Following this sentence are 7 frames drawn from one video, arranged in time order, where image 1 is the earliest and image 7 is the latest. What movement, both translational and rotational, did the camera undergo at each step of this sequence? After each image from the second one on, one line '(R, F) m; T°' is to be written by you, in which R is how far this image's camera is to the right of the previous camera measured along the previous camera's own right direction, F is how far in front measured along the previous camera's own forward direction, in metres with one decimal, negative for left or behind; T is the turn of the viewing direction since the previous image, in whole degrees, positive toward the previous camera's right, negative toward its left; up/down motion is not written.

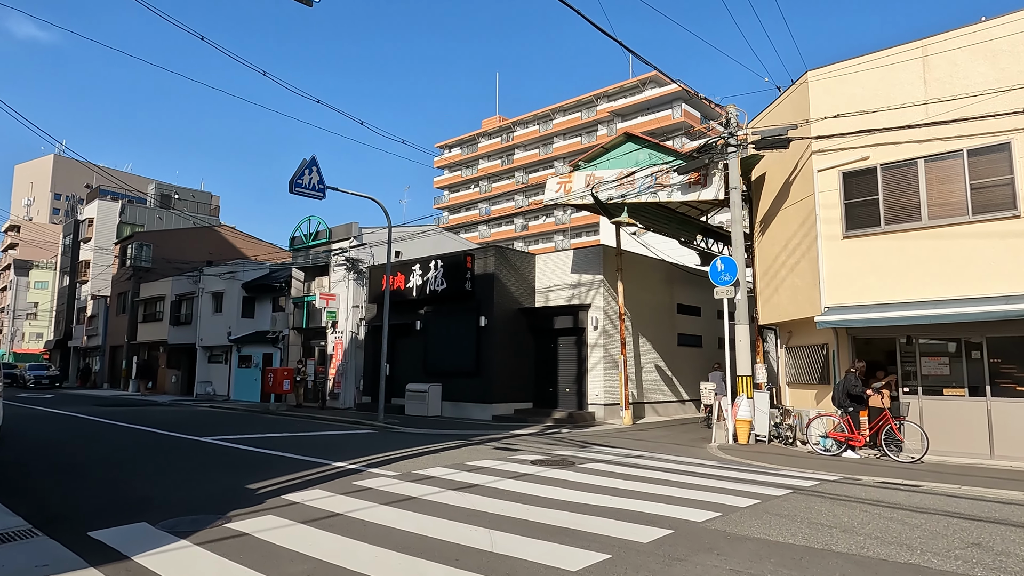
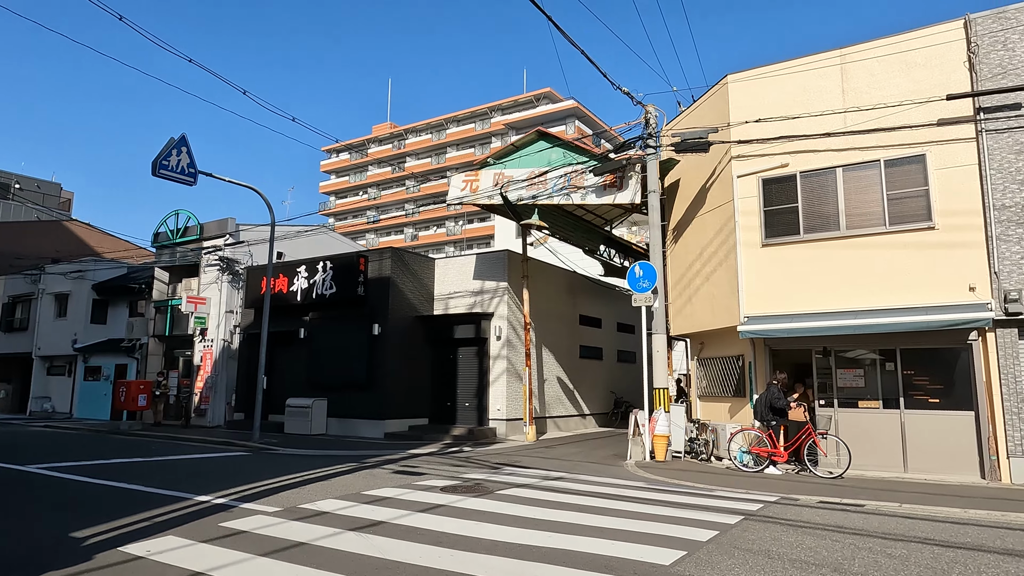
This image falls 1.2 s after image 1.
(-0.3, +1.4) m; +10°
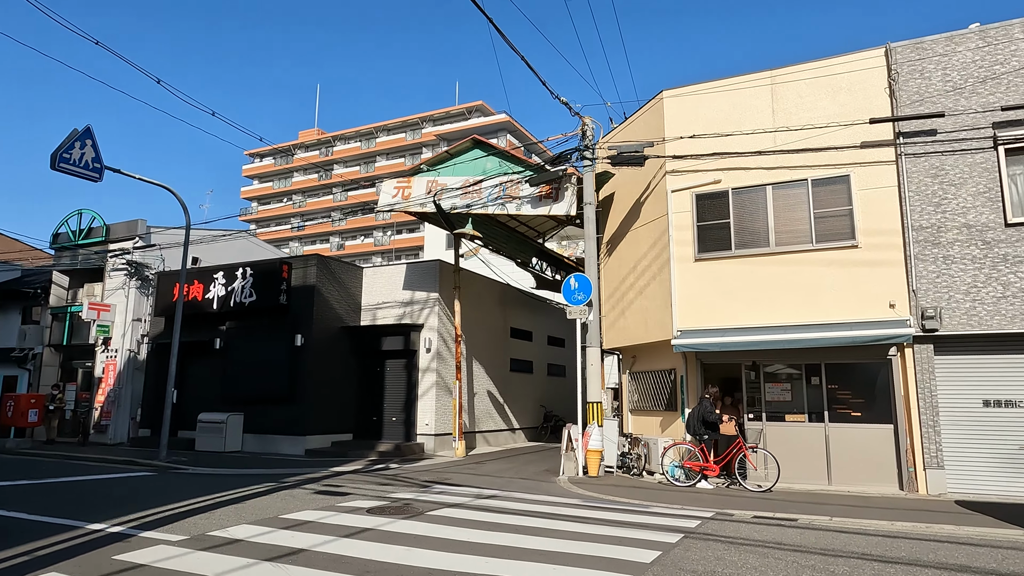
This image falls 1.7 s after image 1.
(-0.1, +0.4) m; +6°
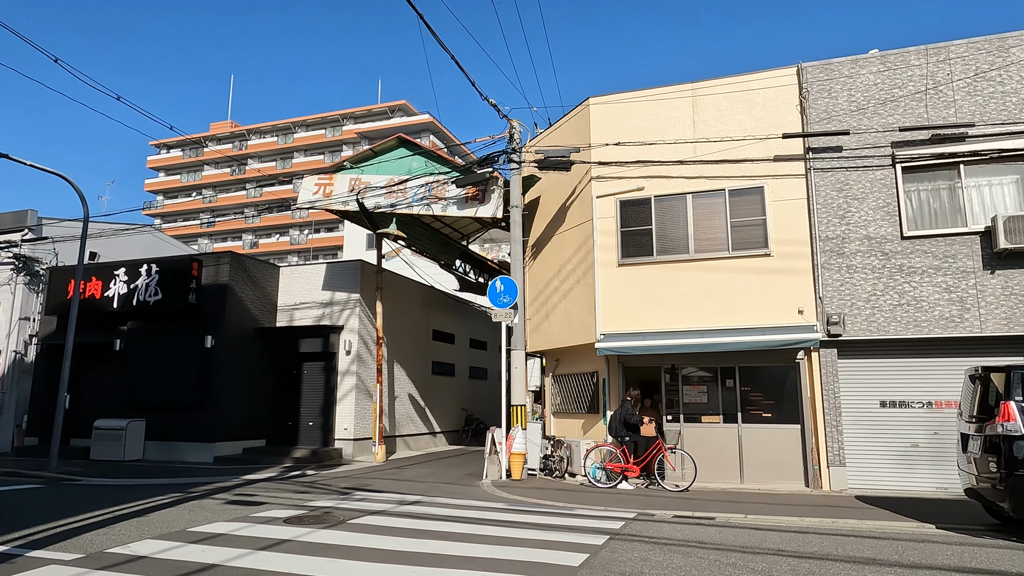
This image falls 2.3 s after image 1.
(-0.1, +0.1) m; +7°
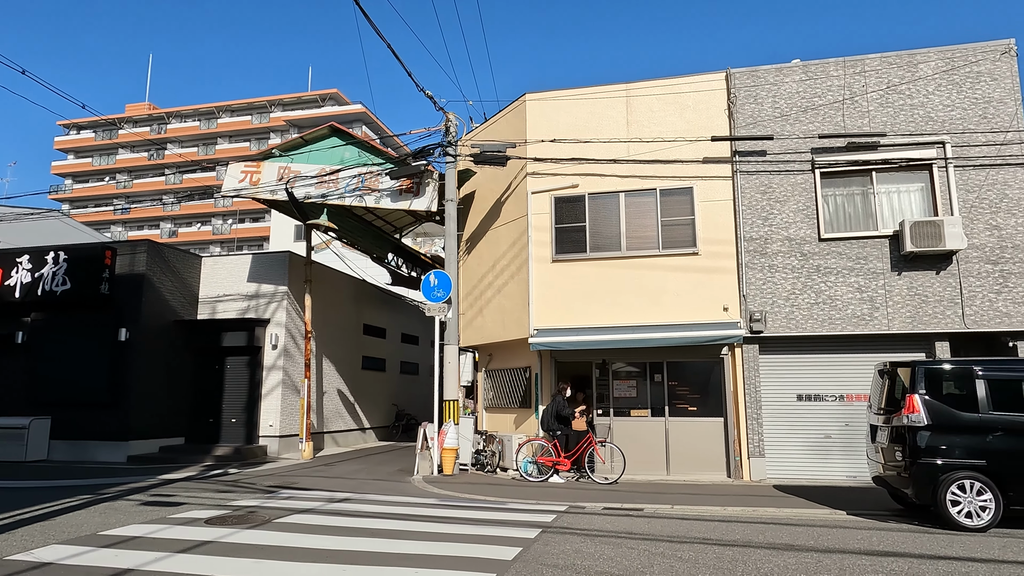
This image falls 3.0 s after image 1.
(0.0, 0.0) m; +6°
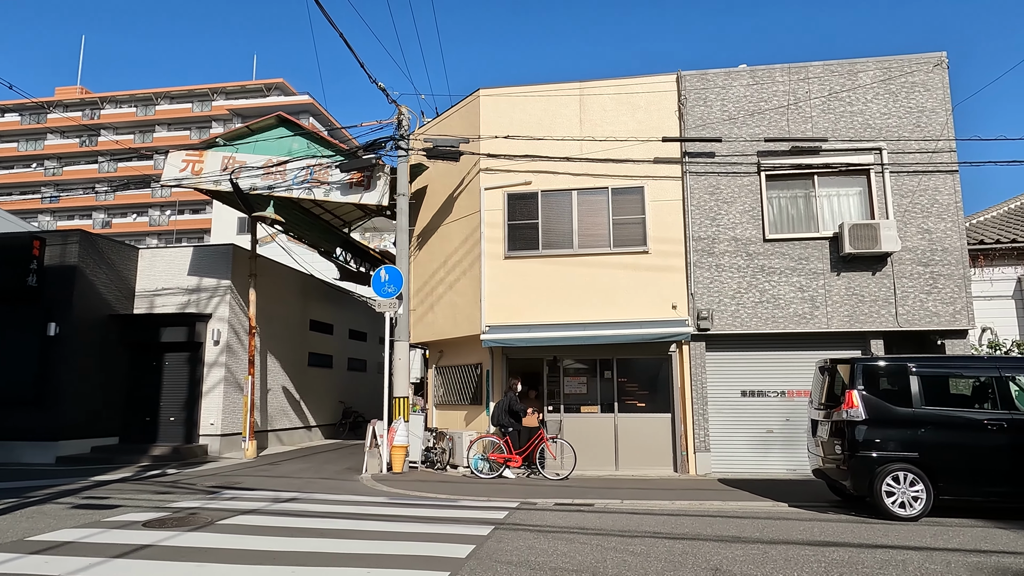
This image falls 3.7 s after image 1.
(-0.1, 0.0) m; +4°
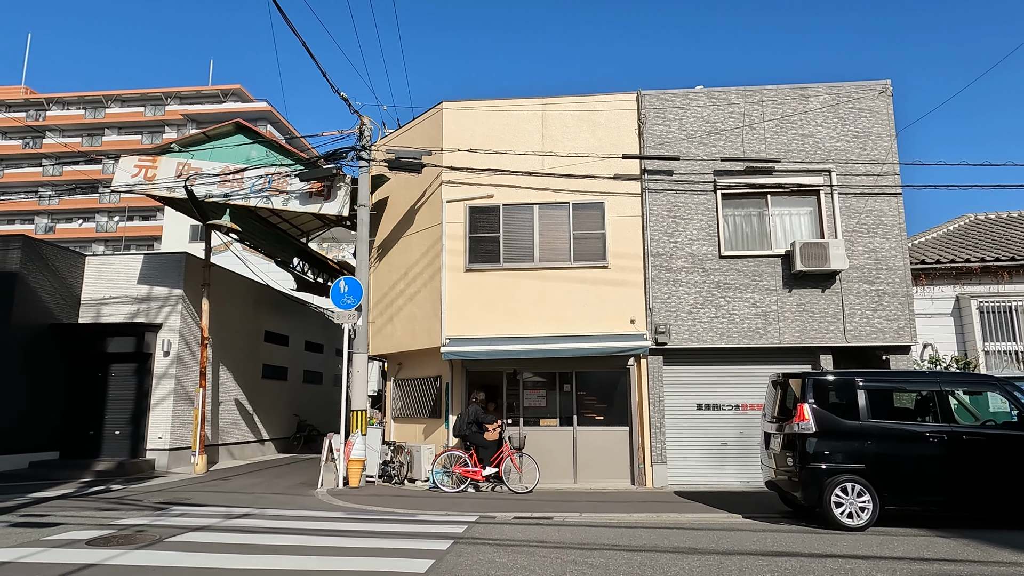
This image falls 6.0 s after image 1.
(0.0, 0.0) m; +4°
